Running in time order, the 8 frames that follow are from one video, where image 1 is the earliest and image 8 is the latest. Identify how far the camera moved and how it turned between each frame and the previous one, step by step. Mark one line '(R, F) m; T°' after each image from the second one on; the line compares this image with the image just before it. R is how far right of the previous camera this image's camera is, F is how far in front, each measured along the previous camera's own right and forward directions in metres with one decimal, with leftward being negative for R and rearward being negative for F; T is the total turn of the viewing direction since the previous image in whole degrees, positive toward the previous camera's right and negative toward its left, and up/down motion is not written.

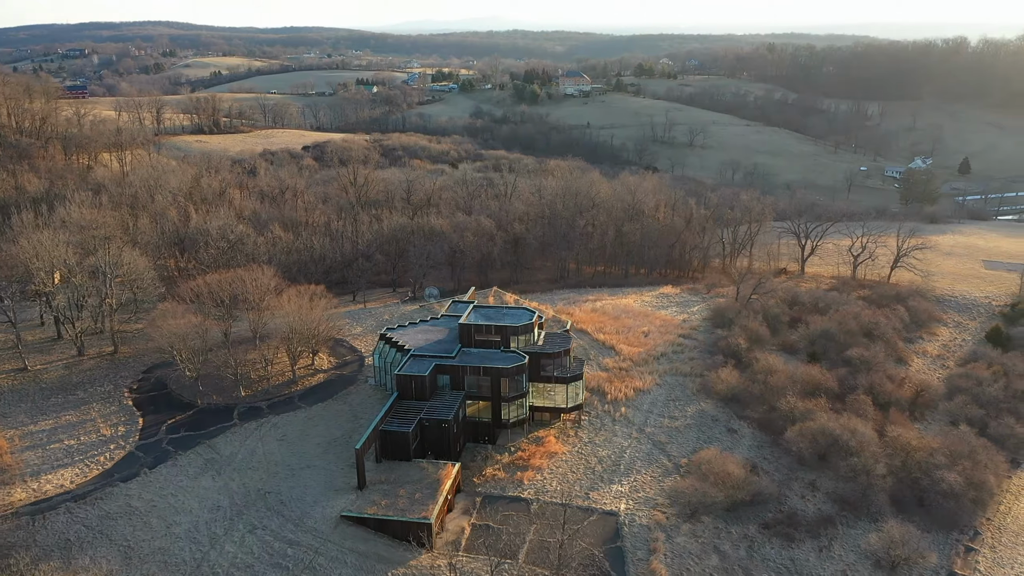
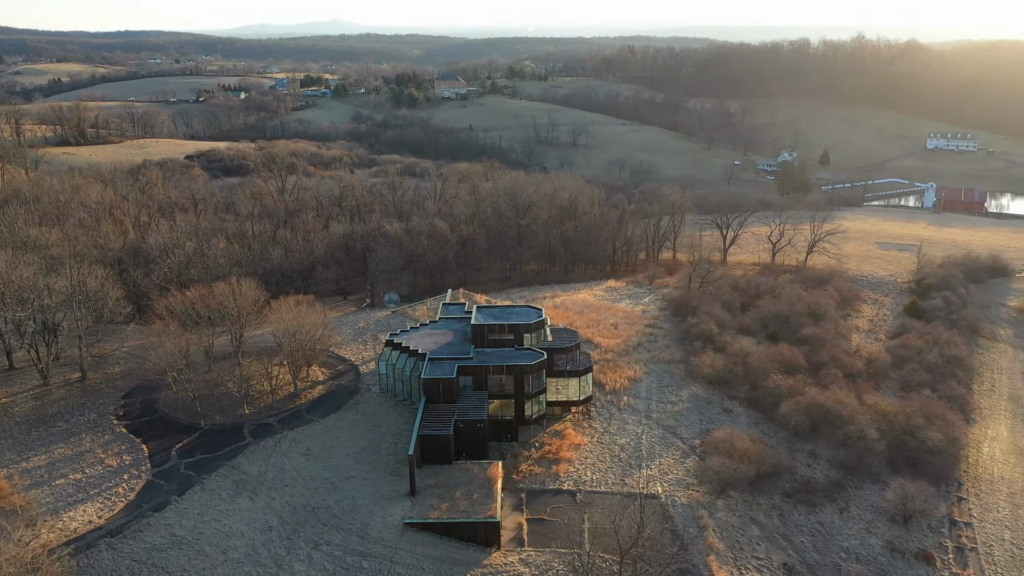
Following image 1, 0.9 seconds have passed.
(-5.8, 0.0) m; +9°
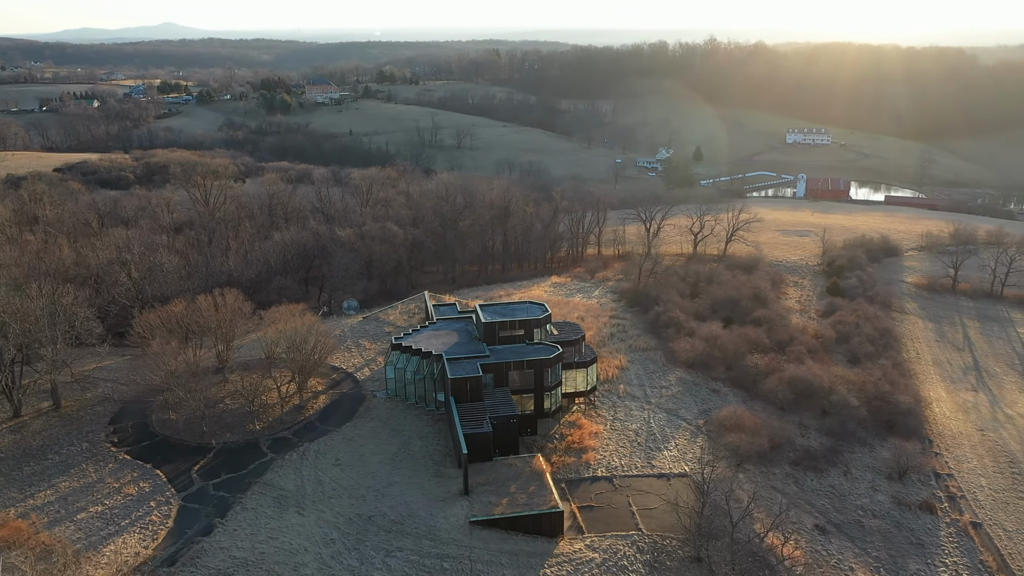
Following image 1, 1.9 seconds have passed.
(-5.8, +0.1) m; +10°
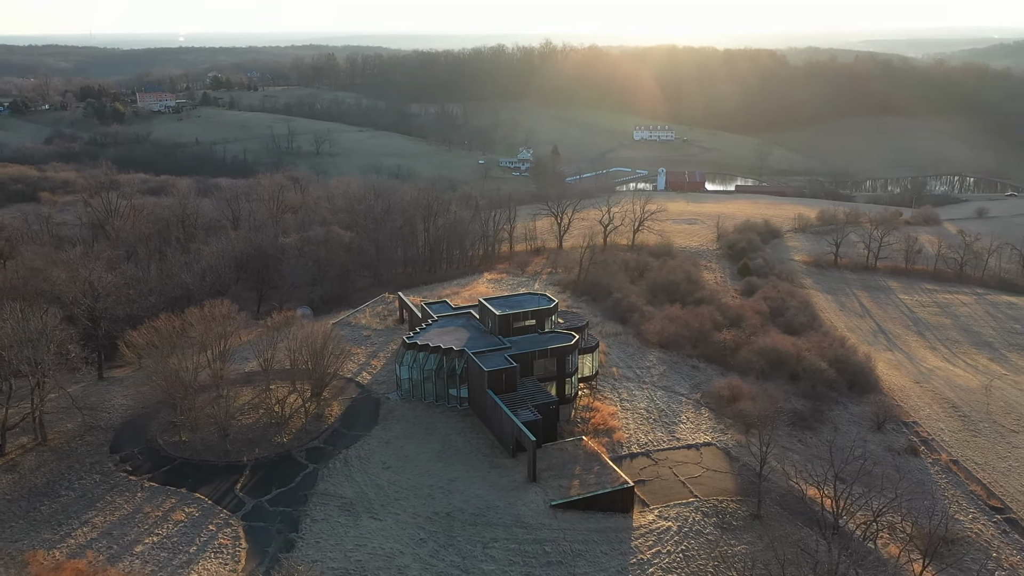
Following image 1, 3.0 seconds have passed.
(-7.1, +0.3) m; +12°
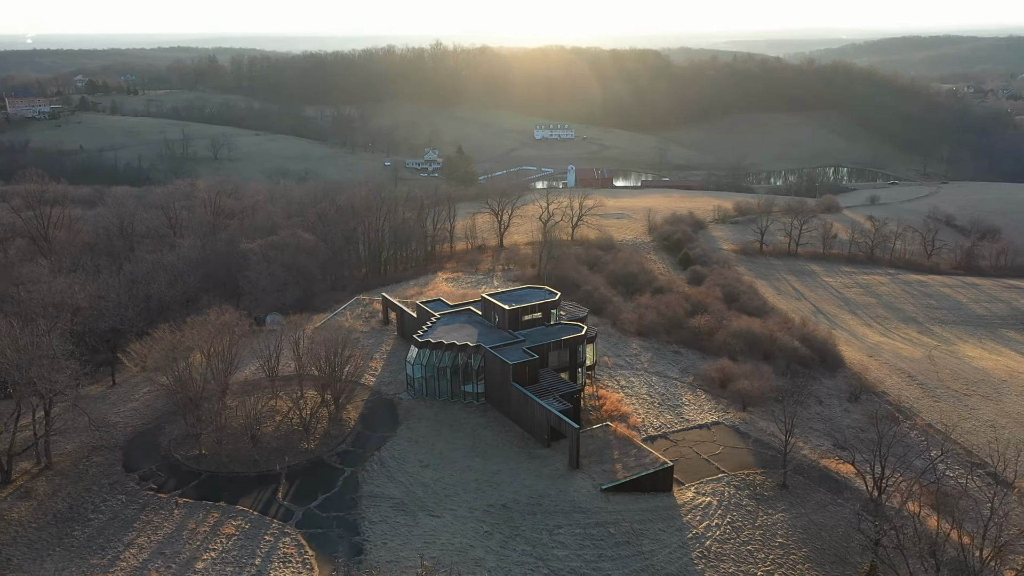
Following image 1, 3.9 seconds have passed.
(-4.9, -0.1) m; +8°
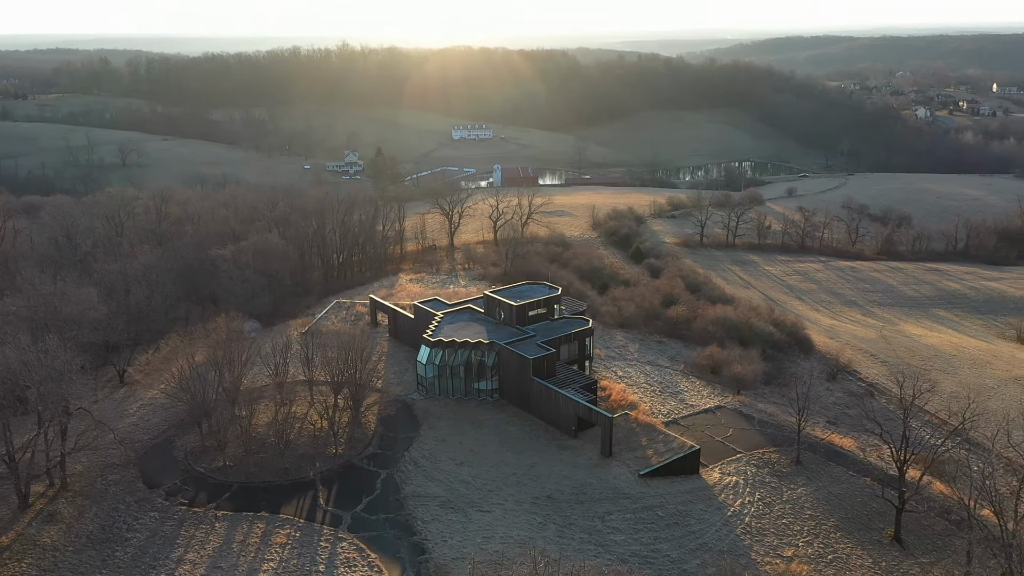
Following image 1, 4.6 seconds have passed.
(-4.2, -0.1) m; +7°
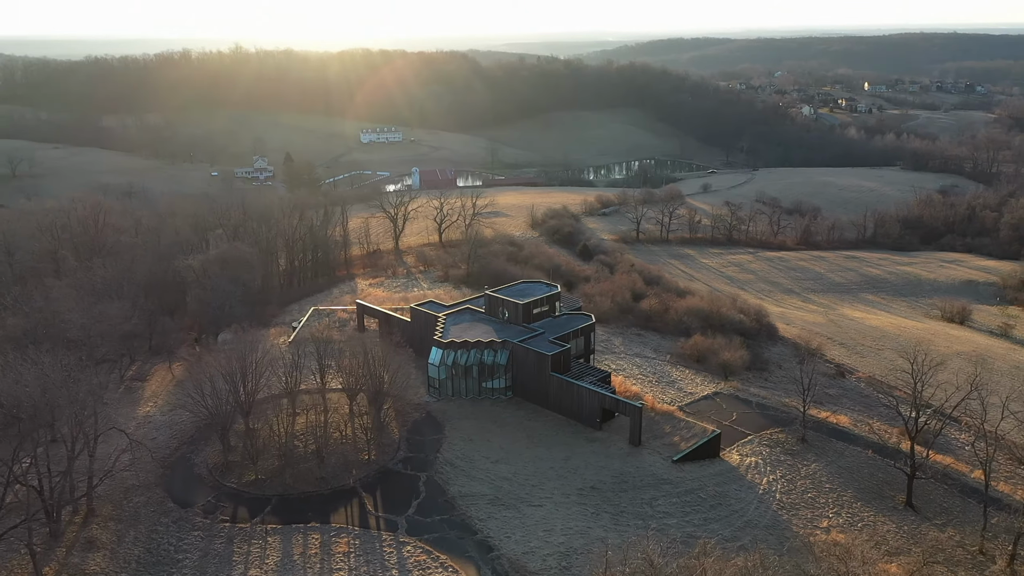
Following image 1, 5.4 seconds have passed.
(-4.6, -0.1) m; +7°
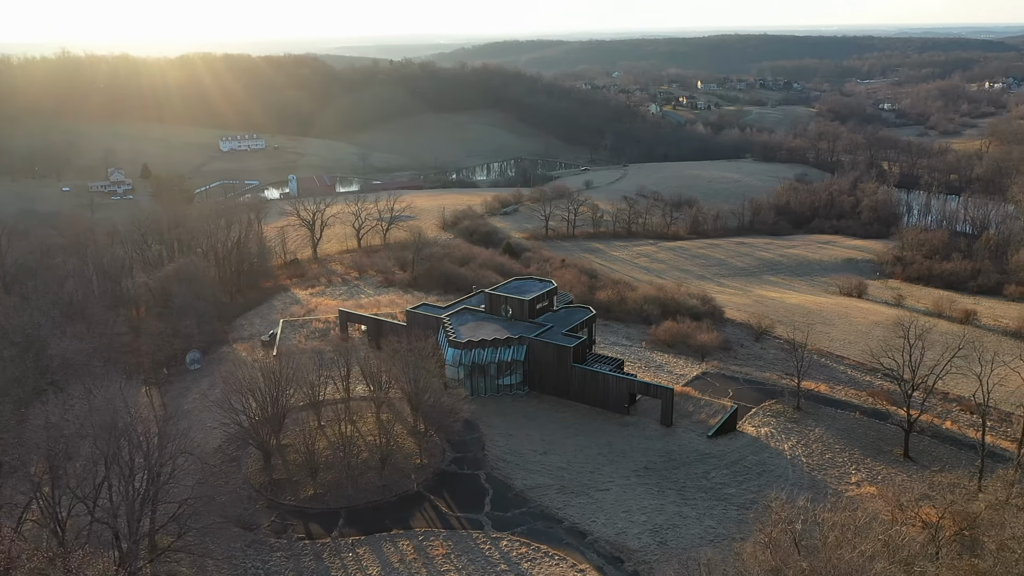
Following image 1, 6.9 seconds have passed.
(-6.7, 0.0) m; +11°
